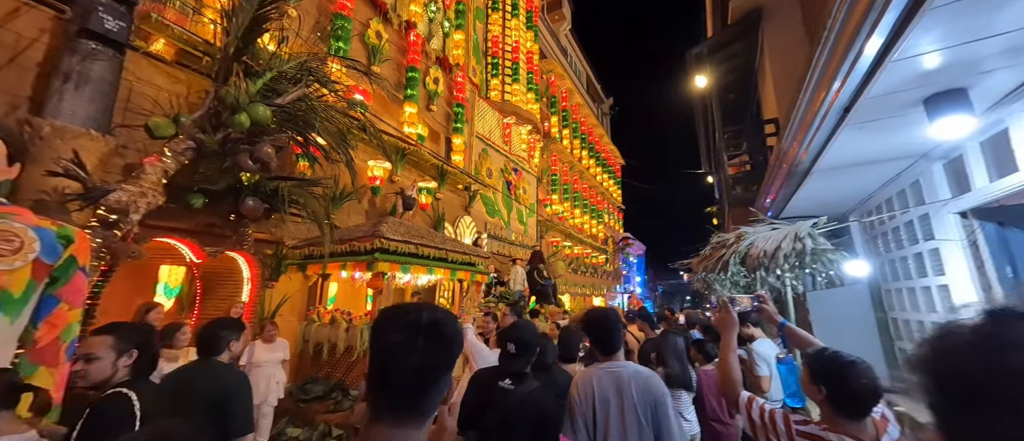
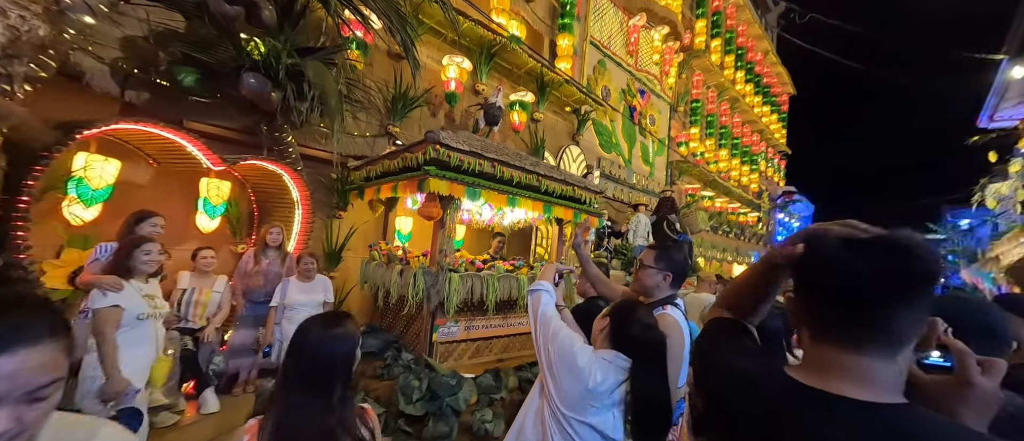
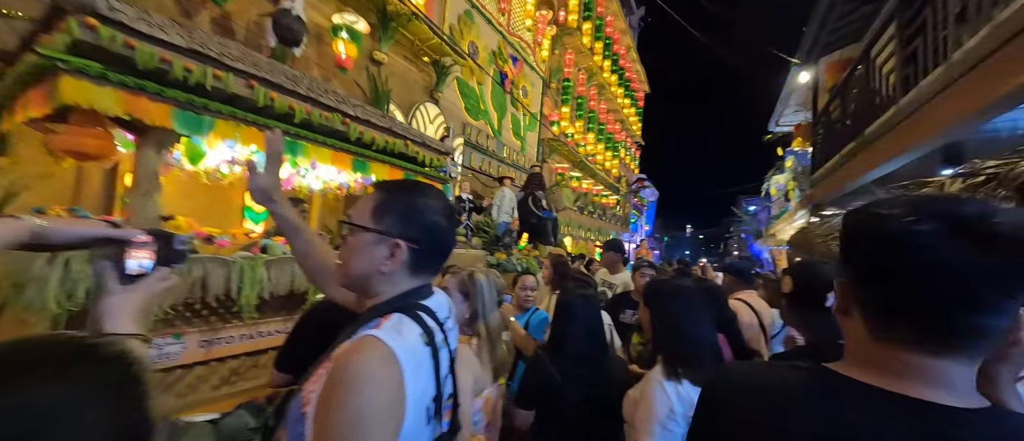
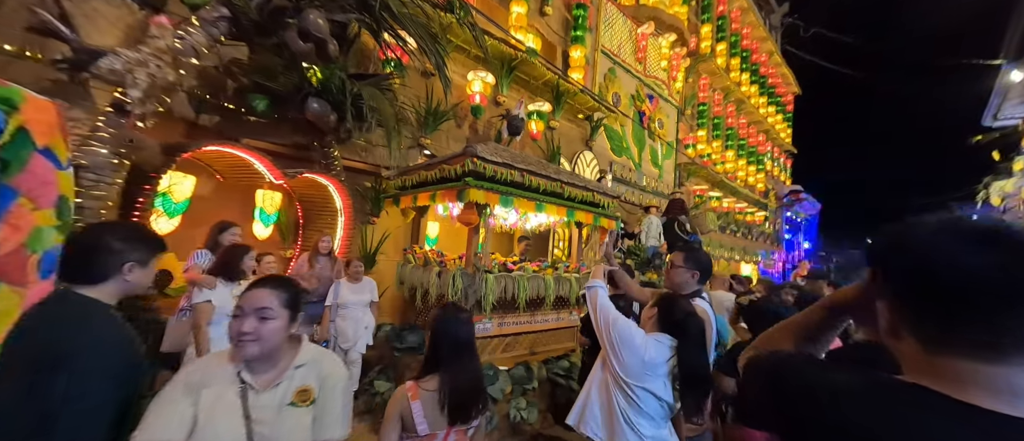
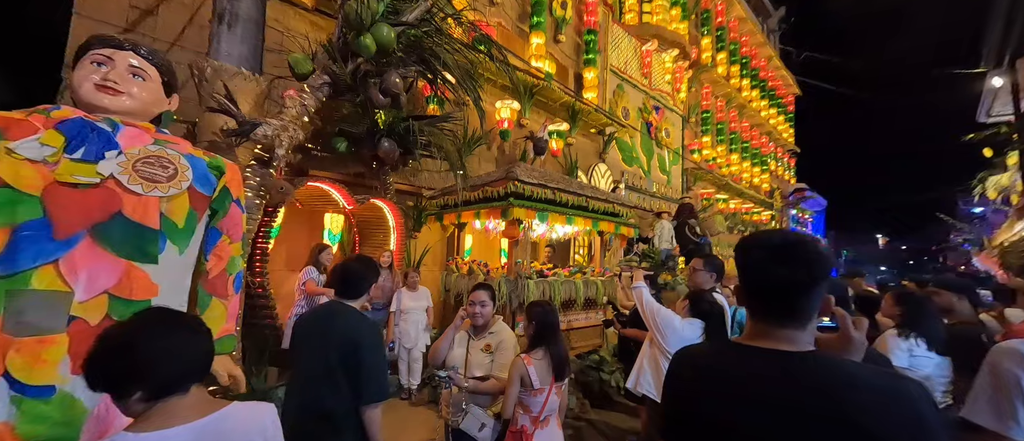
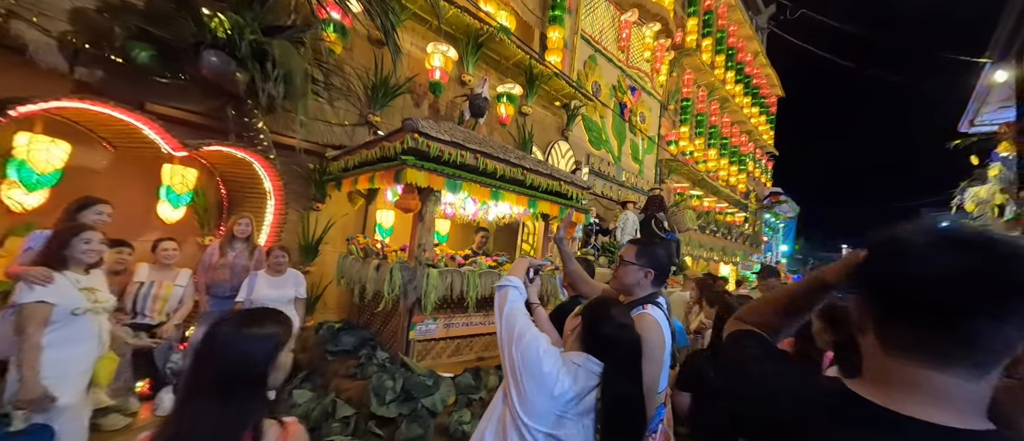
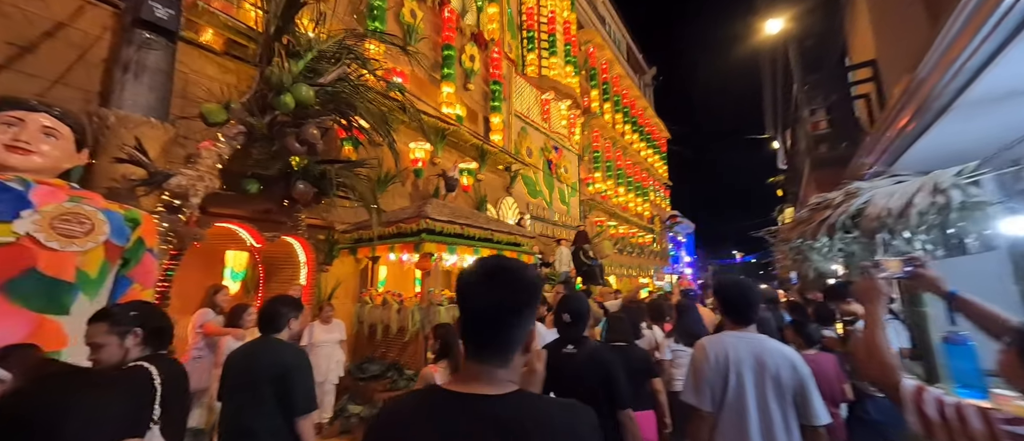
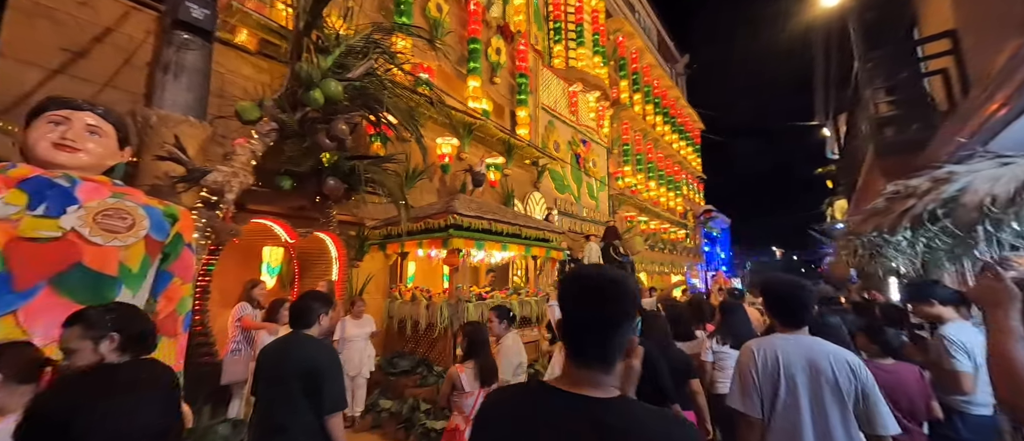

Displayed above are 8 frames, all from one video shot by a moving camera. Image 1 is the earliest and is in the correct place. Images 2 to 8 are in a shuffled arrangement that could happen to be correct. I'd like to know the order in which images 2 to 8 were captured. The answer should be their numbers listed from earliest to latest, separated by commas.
7, 8, 5, 4, 2, 6, 3
